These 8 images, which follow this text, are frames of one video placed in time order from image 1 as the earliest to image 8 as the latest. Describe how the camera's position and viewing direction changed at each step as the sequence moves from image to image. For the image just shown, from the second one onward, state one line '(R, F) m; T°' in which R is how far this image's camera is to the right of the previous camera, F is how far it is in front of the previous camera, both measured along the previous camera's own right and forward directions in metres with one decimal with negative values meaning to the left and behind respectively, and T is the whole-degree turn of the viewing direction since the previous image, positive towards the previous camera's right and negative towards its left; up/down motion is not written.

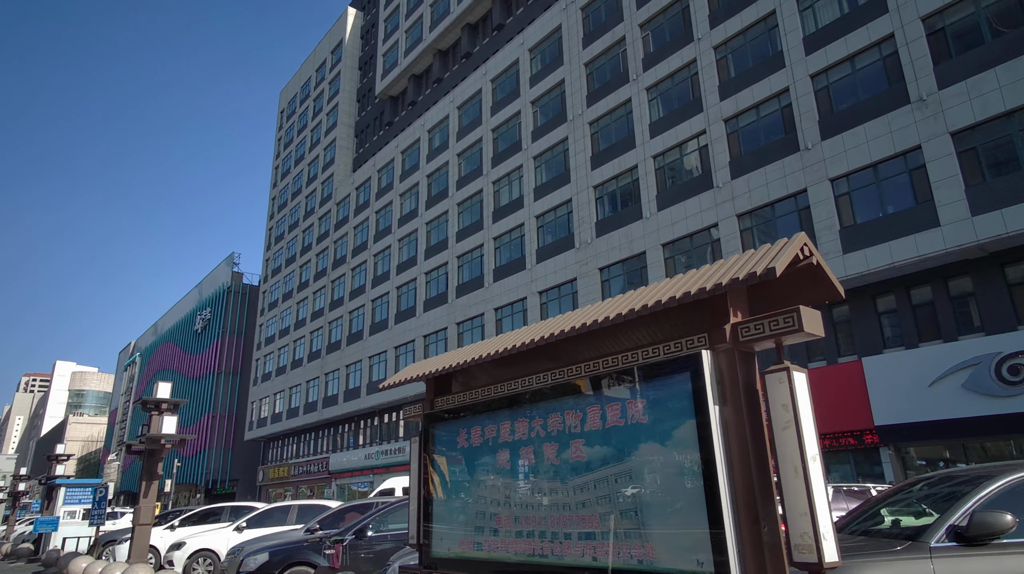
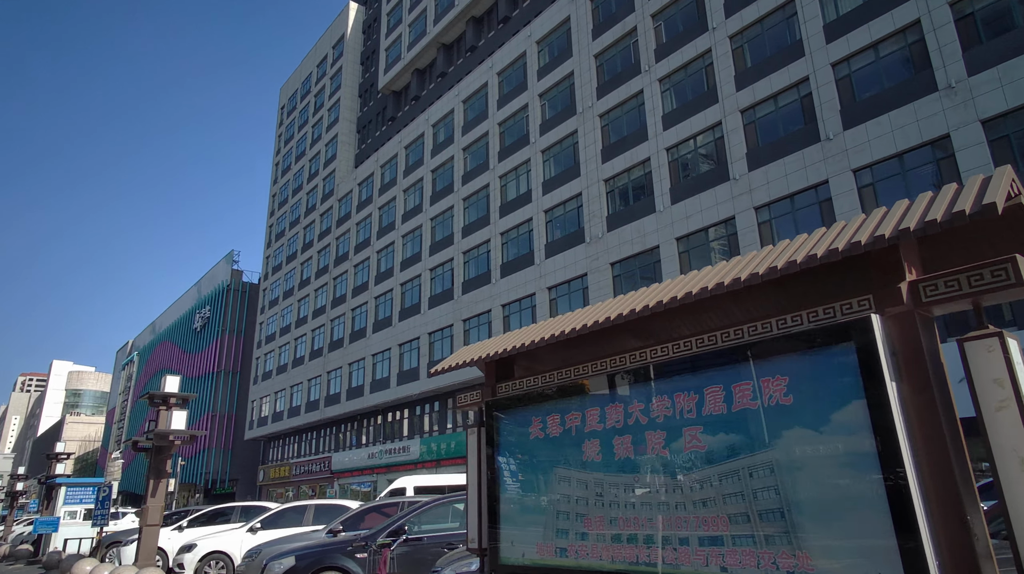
(-0.5, +0.5) m; 0°
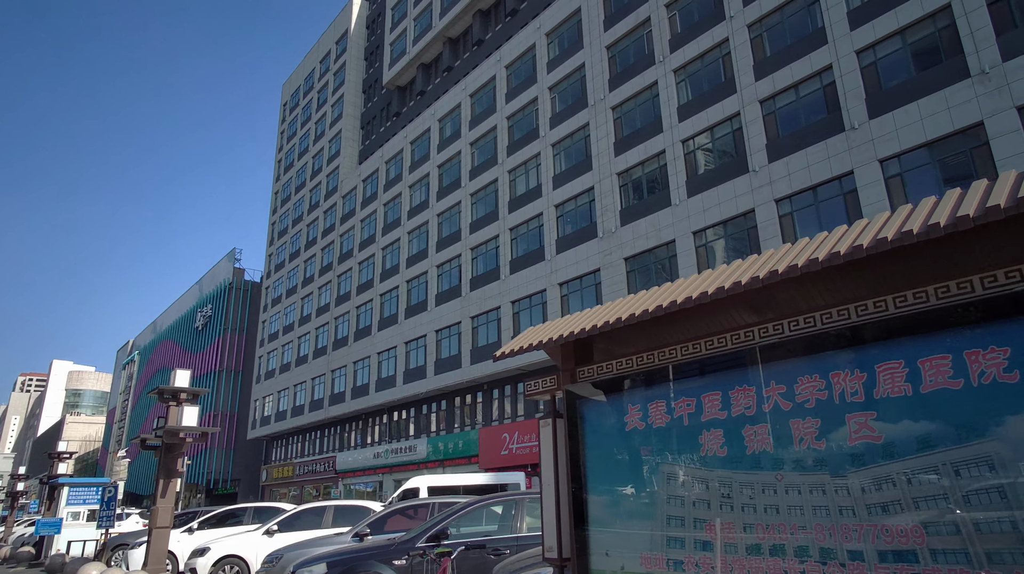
(-0.5, +0.6) m; 0°
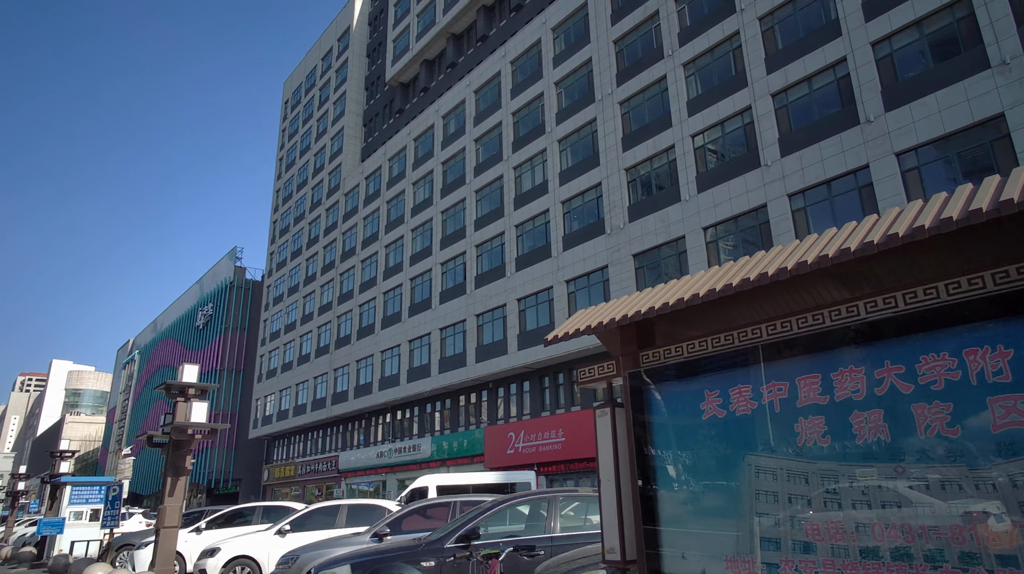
(-0.3, +0.3) m; 0°
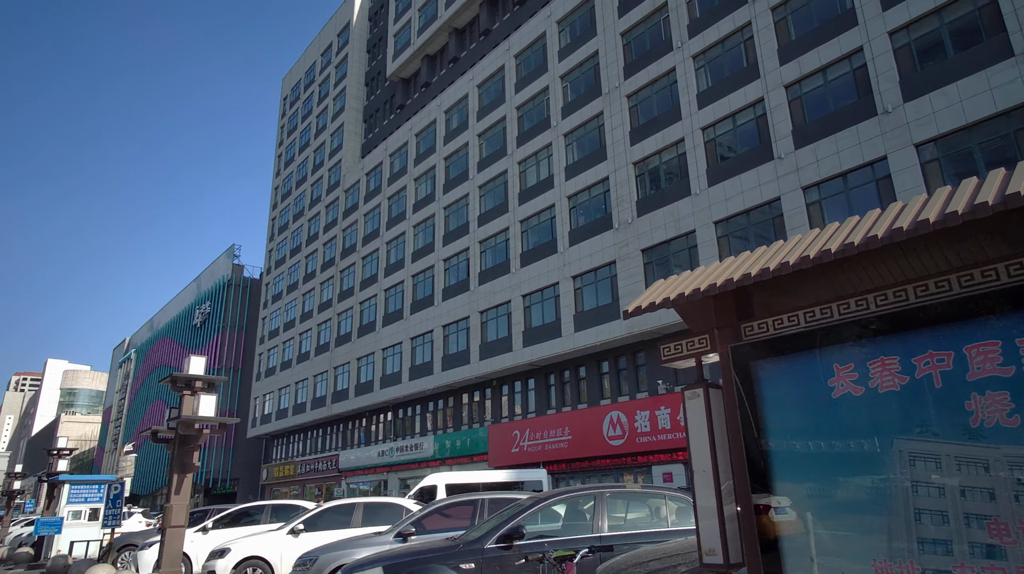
(-0.4, +0.4) m; 0°
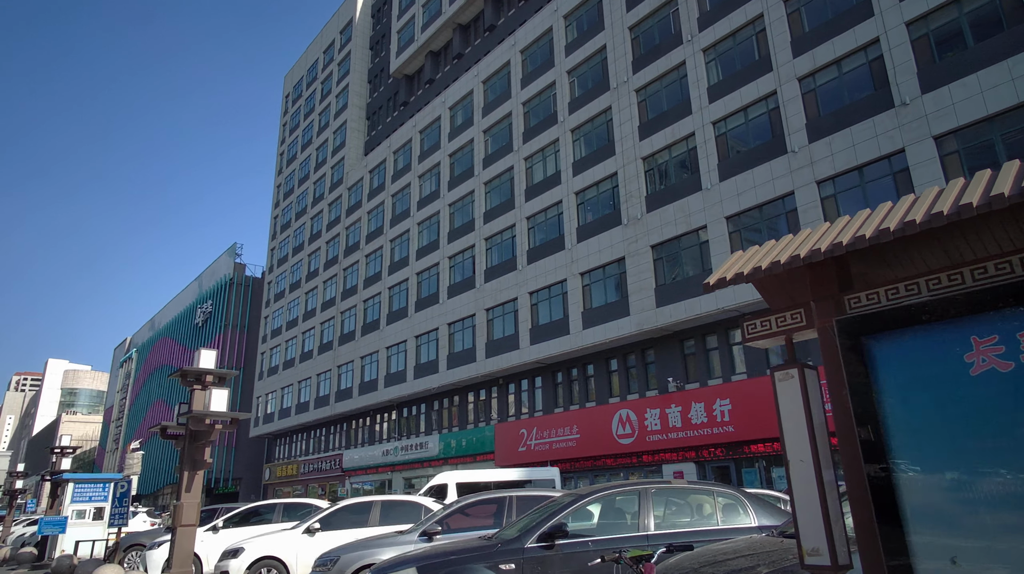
(-0.3, +0.3) m; 0°
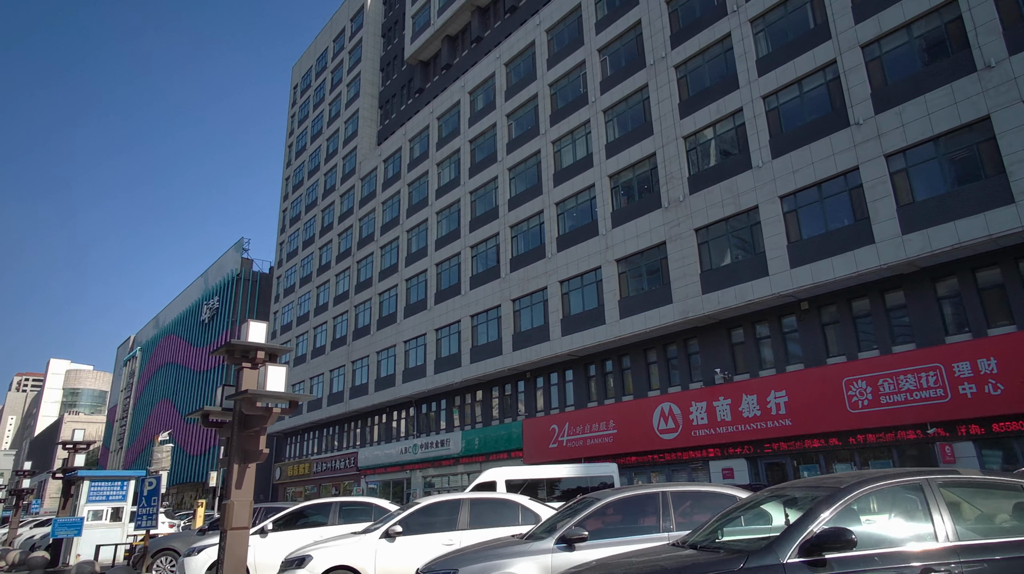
(-1.4, +1.4) m; 0°
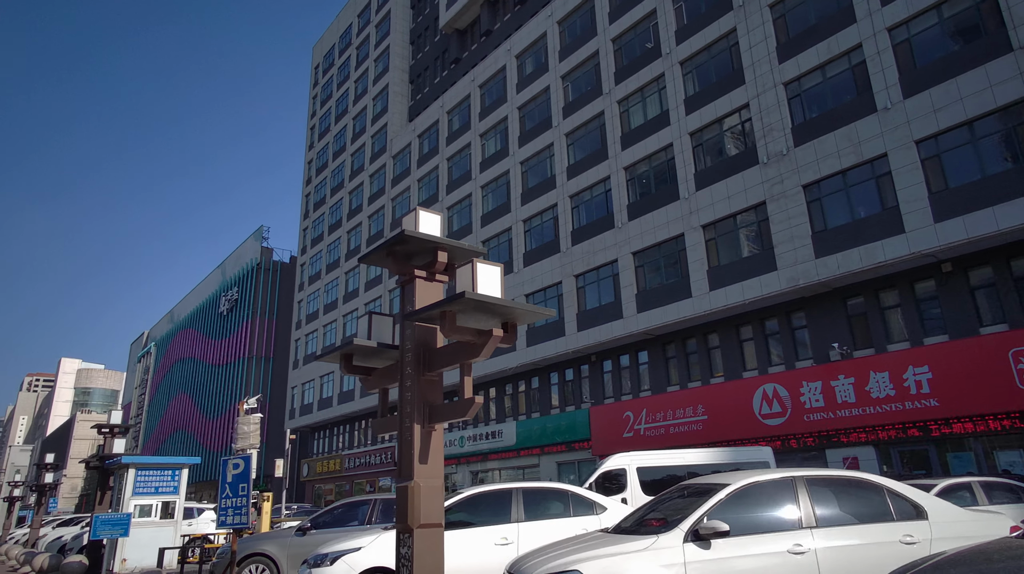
(-2.6, +2.8) m; -1°
